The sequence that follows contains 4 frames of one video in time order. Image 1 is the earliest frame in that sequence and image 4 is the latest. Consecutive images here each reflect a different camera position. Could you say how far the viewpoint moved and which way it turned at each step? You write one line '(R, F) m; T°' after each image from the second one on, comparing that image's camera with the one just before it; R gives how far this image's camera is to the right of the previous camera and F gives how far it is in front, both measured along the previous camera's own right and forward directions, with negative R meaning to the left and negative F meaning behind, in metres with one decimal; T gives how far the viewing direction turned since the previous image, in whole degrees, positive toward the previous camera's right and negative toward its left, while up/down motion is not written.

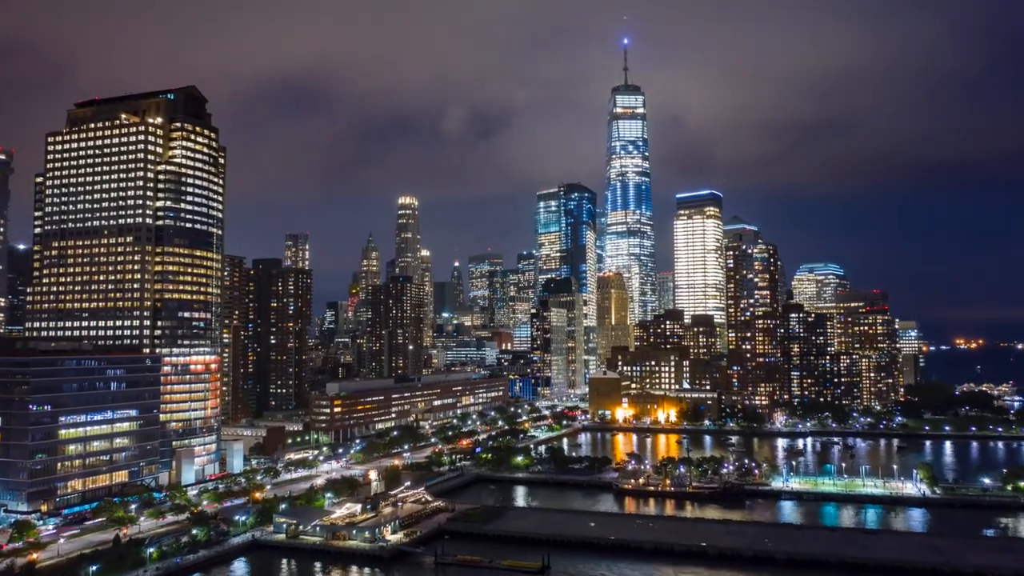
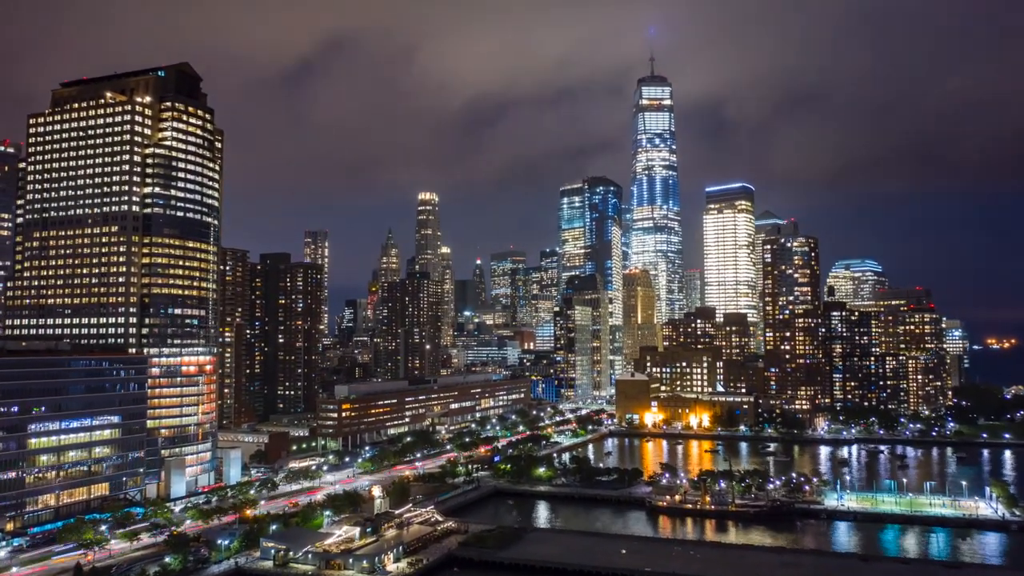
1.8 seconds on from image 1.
(+0.3, +9.5) m; -2°
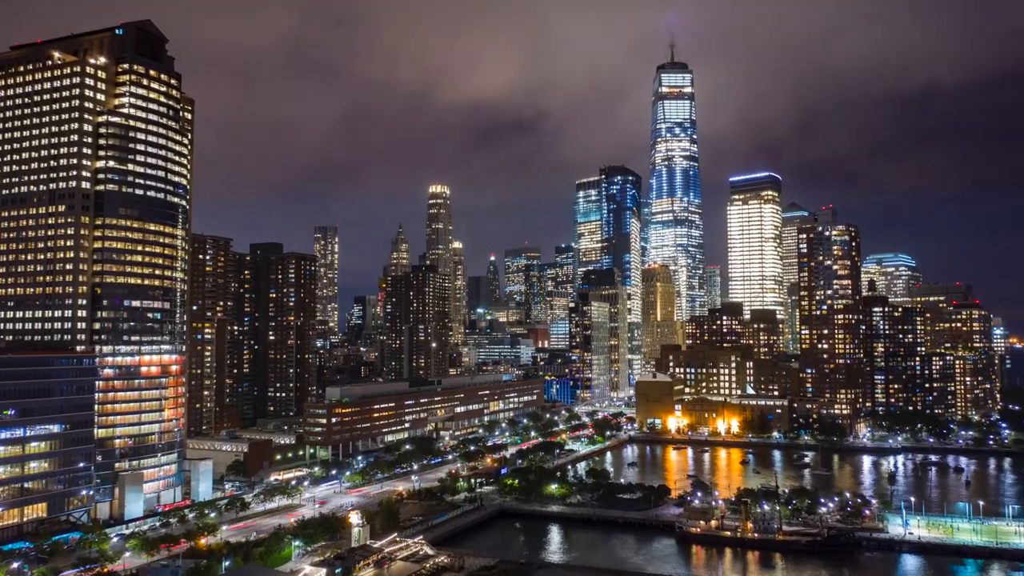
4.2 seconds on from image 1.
(+0.9, +12.4) m; -1°
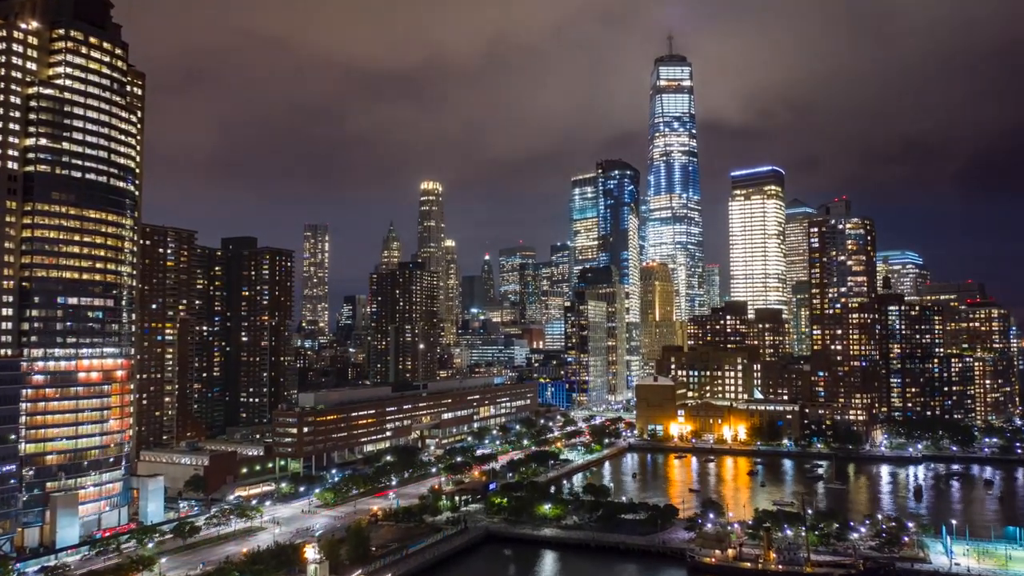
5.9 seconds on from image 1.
(+0.7, +9.3) m; 0°
